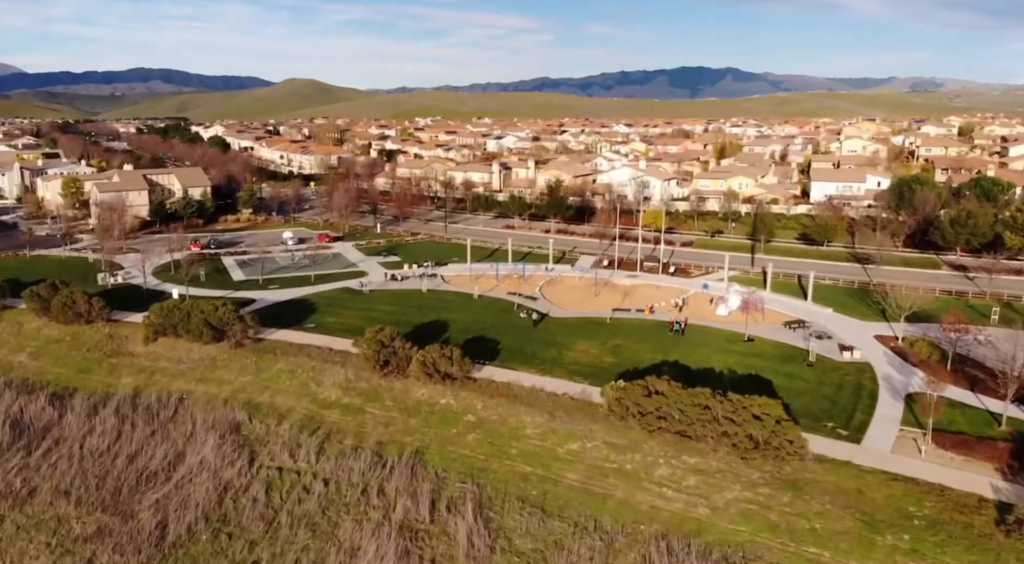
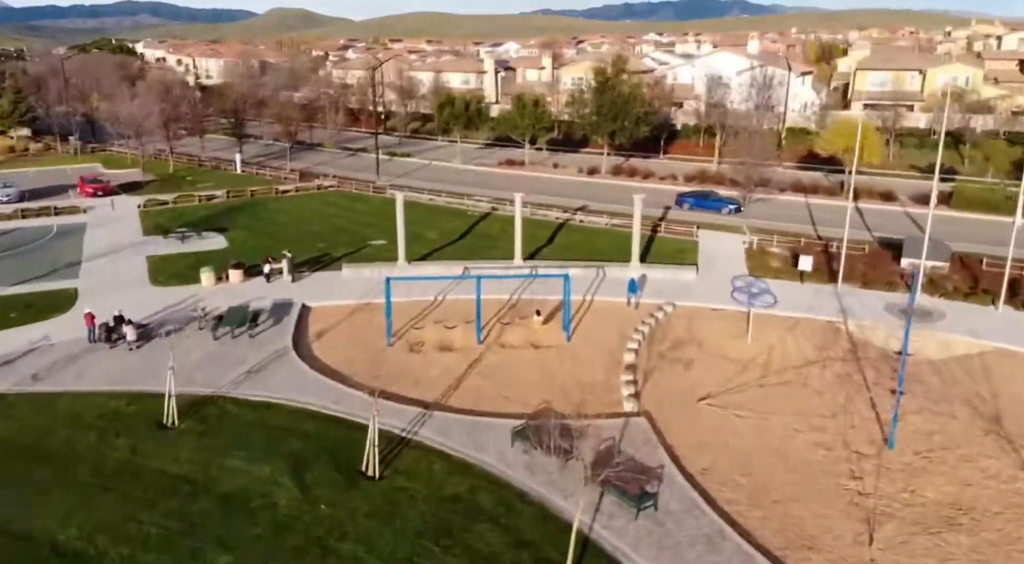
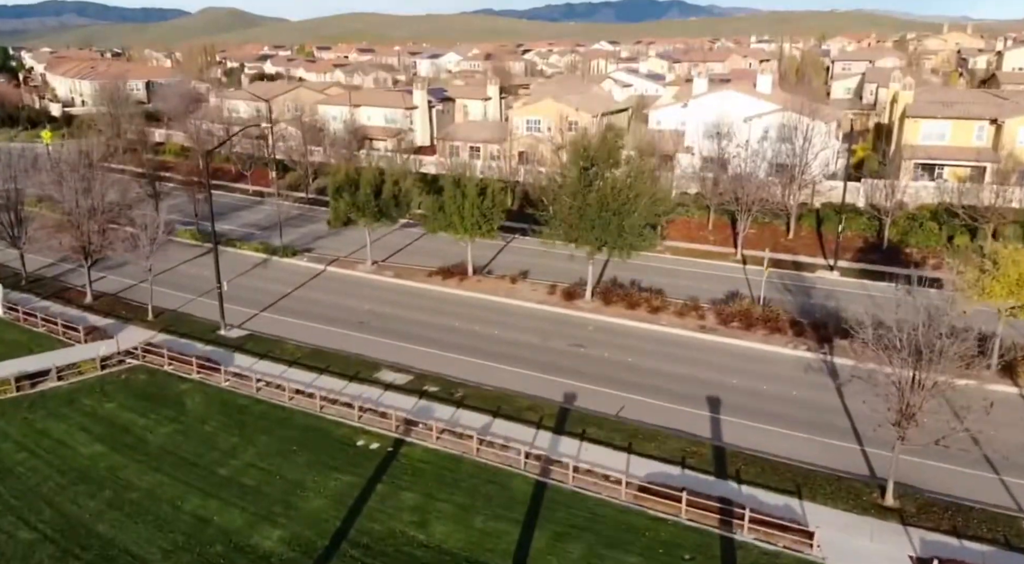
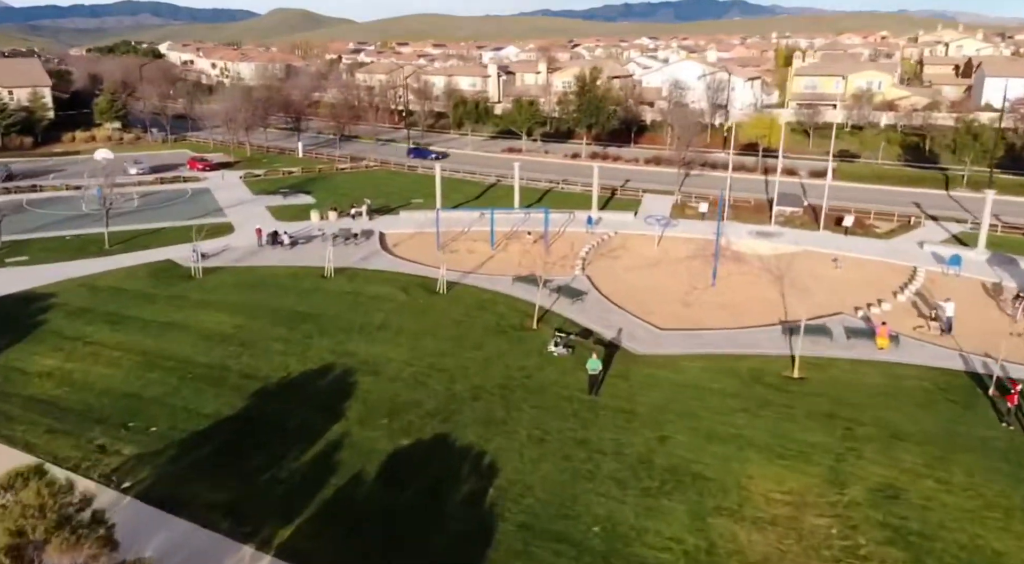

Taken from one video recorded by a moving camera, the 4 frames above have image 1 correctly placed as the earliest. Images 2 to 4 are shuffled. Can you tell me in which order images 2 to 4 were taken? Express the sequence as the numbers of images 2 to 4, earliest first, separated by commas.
4, 2, 3
